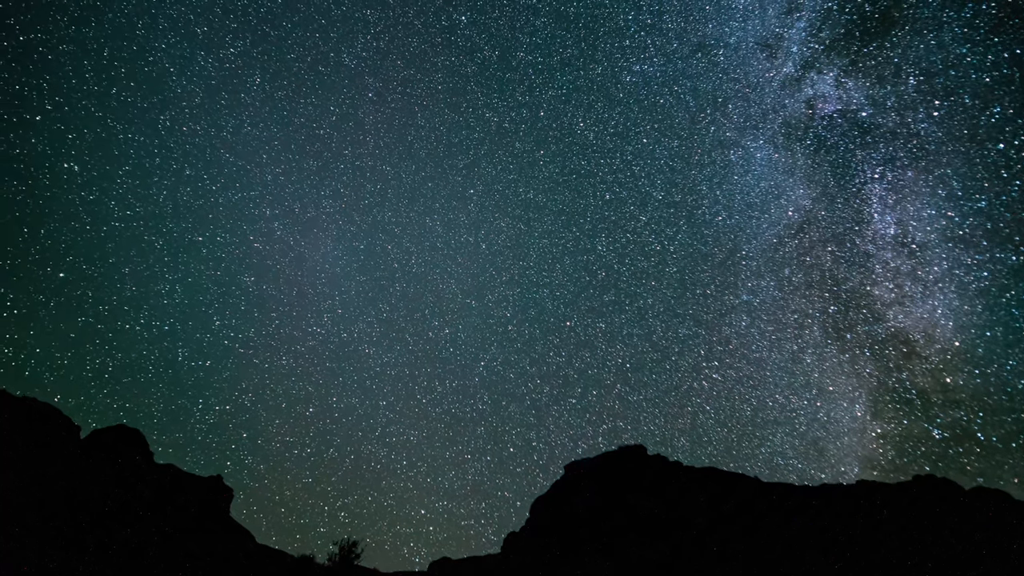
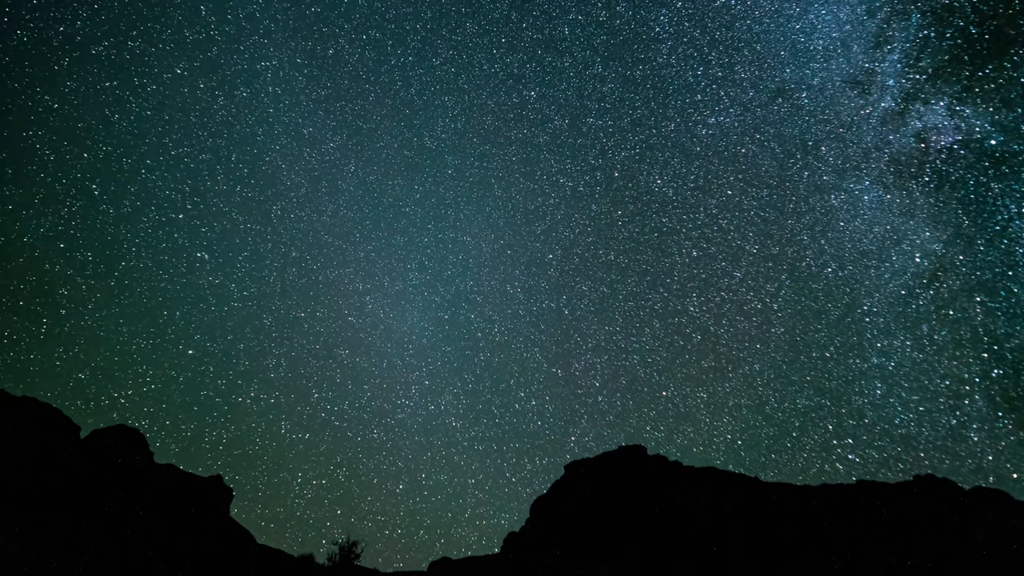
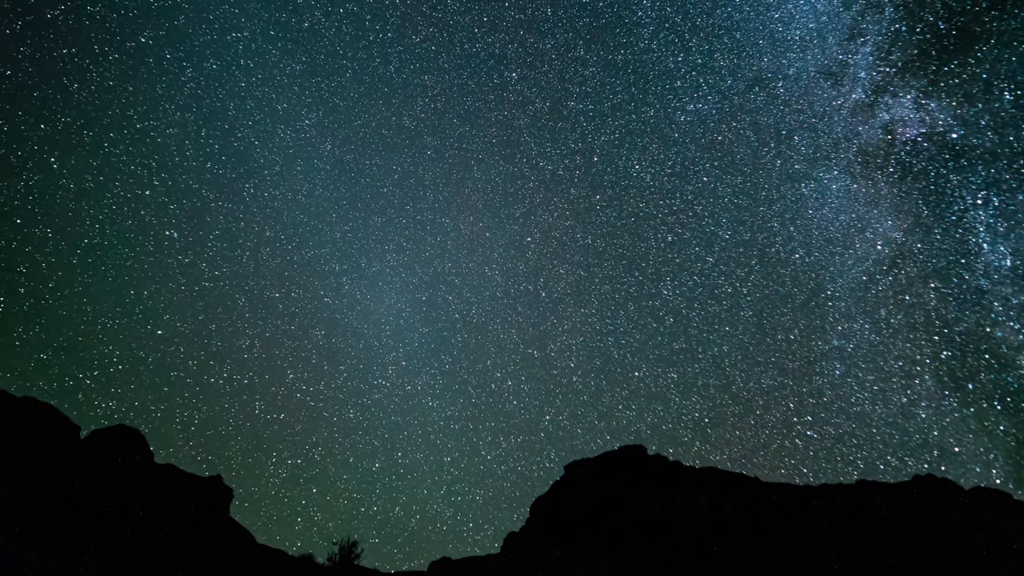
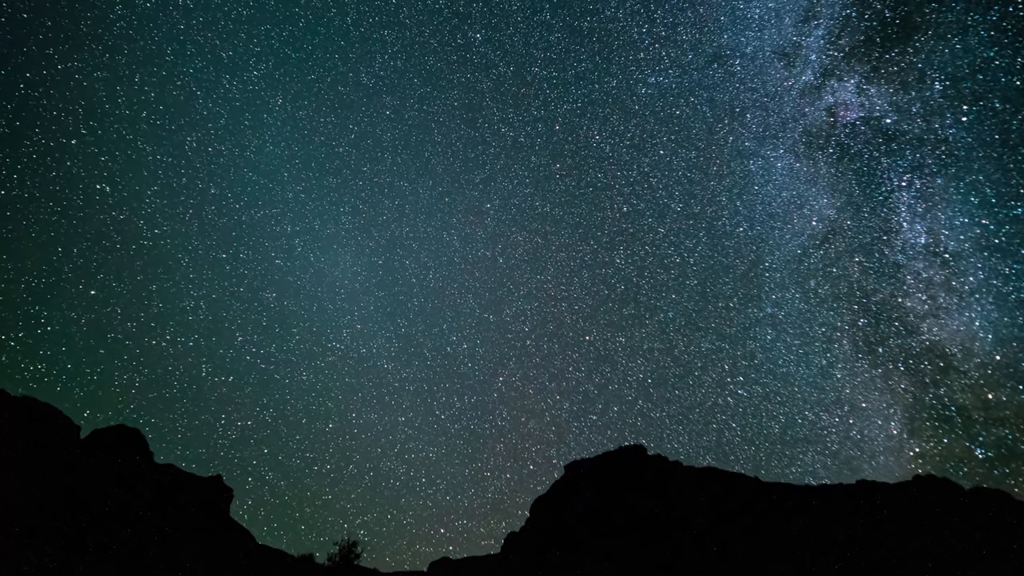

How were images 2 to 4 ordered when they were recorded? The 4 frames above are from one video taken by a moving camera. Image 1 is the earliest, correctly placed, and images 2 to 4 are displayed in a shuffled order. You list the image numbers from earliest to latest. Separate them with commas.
4, 3, 2
